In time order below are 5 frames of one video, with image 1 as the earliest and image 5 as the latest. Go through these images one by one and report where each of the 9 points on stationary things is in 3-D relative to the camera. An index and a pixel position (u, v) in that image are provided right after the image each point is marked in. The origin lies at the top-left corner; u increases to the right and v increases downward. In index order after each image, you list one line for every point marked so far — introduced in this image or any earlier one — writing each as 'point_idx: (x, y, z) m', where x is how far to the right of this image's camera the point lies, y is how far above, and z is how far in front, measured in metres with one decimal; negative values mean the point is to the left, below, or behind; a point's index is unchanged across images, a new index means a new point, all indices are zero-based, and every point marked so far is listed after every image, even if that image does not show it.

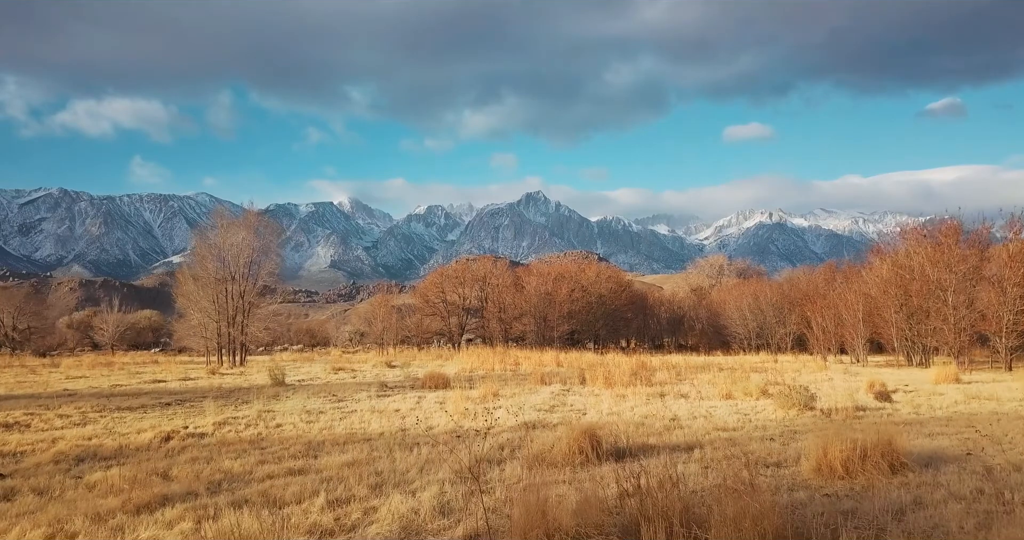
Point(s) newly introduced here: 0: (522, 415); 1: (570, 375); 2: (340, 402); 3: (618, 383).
0: (+0.2, -3.2, +11.2) m
1: (+2.3, -4.2, +19.8) m
2: (-4.7, -3.6, +13.8) m
3: (+3.8, -4.0, +17.4) m
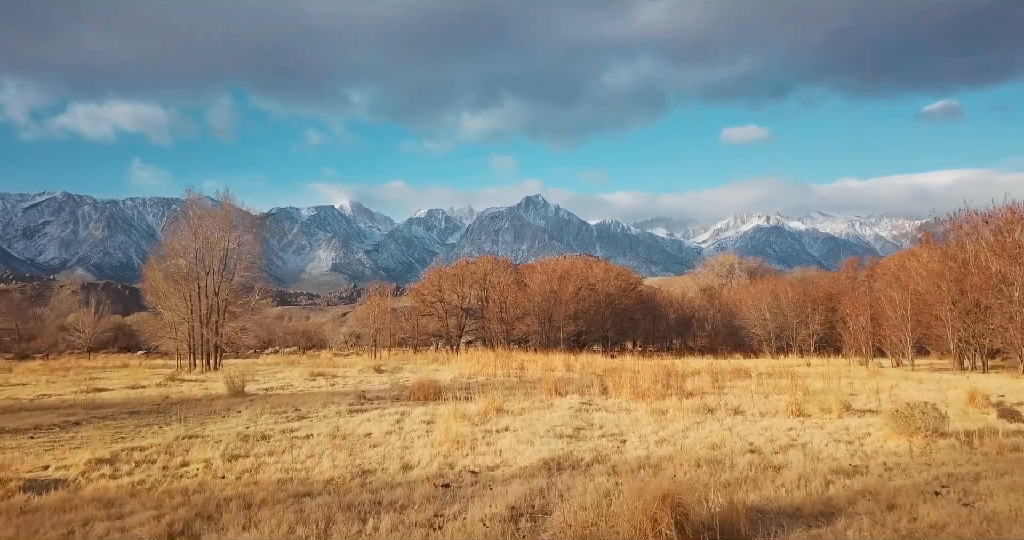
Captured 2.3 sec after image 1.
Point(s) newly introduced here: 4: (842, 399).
0: (+0.4, -2.8, +8.0) m
1: (+2.5, -3.7, +16.6) m
2: (-4.5, -3.2, +10.6) m
3: (+3.9, -3.6, +14.2) m
4: (+7.9, -3.1, +12.1) m
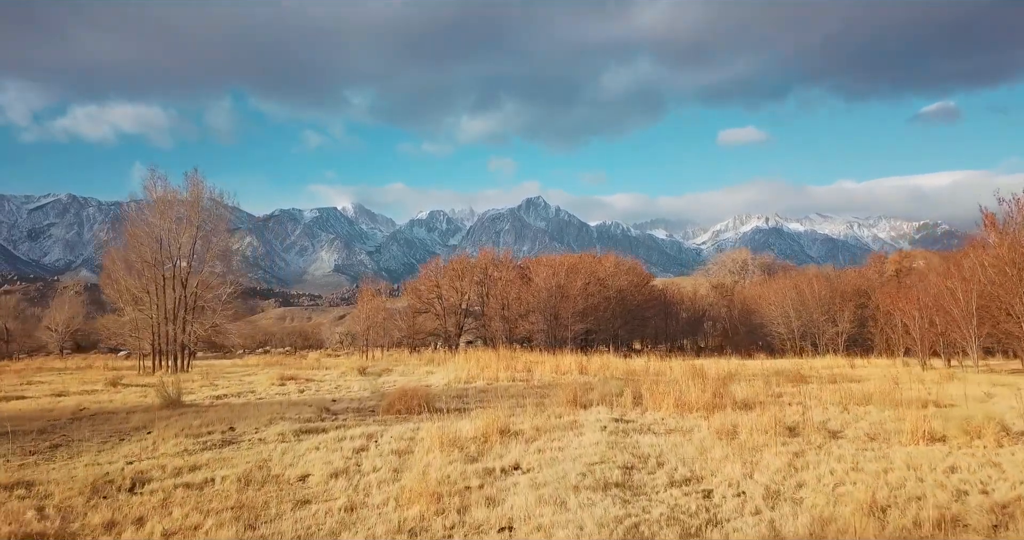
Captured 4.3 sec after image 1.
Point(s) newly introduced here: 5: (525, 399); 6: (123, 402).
0: (+0.6, -2.2, +4.7) m
1: (+2.7, -3.2, +13.3) m
2: (-4.3, -2.7, +7.4) m
3: (+4.1, -3.0, +10.9) m
4: (+8.1, -2.6, +8.8) m
5: (+0.3, -3.2, +12.4) m
6: (-10.3, -3.5, +13.4) m
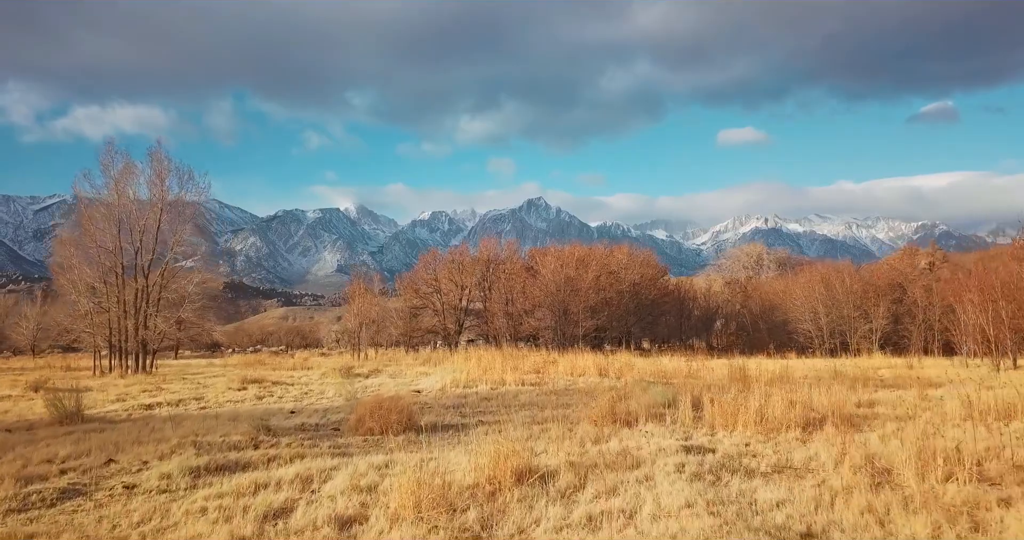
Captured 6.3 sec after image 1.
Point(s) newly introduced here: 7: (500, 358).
0: (+0.8, -1.6, +1.5) m
1: (+2.9, -2.6, +10.1) m
2: (-4.1, -2.1, +4.2) m
3: (+4.4, -2.4, +7.7) m
4: (+8.4, -2.0, +5.6) m
5: (+0.6, -2.6, +9.2) m
6: (-10.1, -2.9, +10.2) m
7: (-0.4, -3.3, +19.2) m
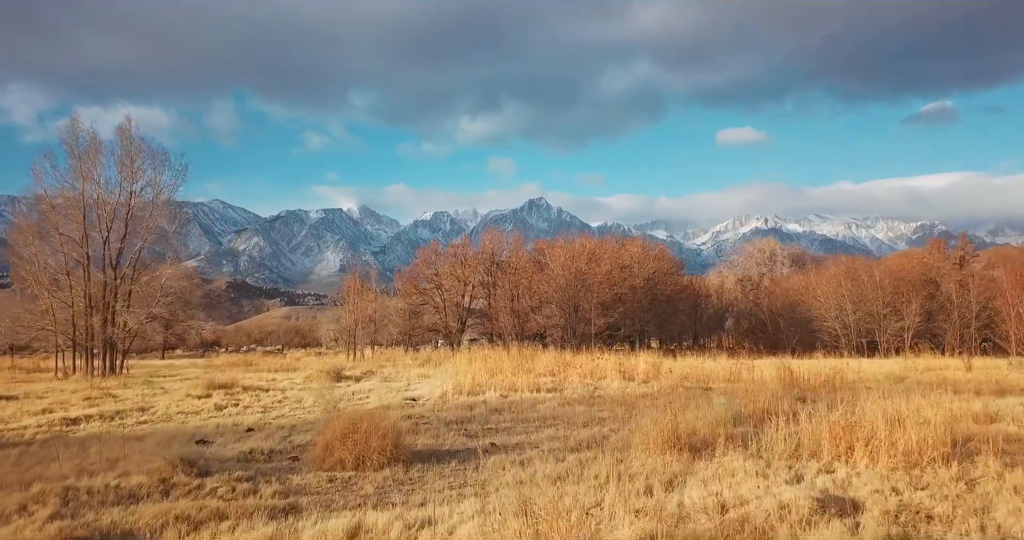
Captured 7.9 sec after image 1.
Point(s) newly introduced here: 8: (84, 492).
0: (+1.1, -1.2, -0.8) m
1: (+3.2, -2.2, +7.8) m
2: (-3.8, -1.7, +1.8) m
3: (+4.7, -2.1, +5.4) m
4: (+8.7, -1.6, +3.3) m
5: (+0.9, -2.2, +6.9) m
6: (-9.7, -2.5, +7.9) m
7: (-0.1, -2.9, +16.8) m
8: (-3.9, -2.0, +4.6) m
